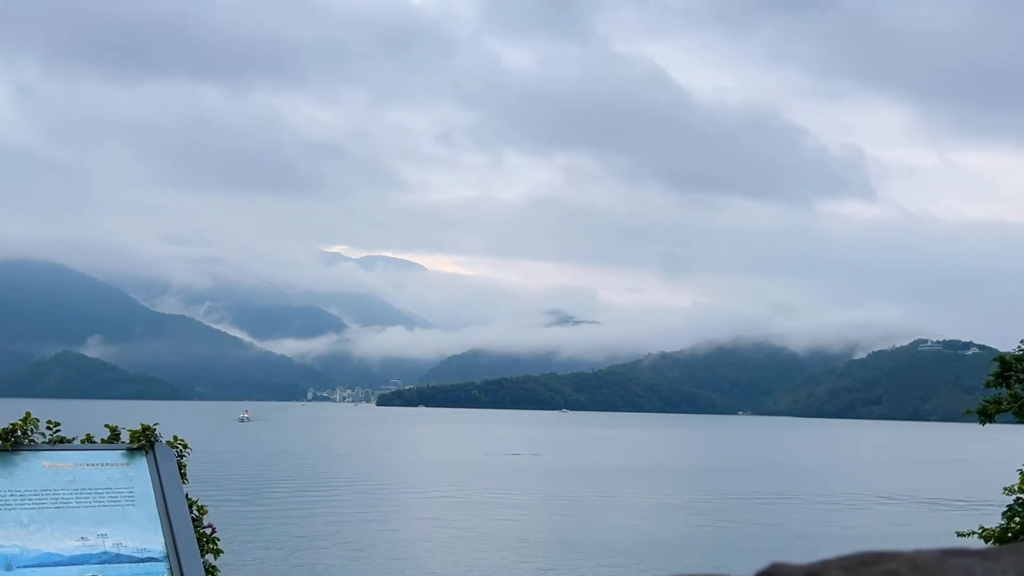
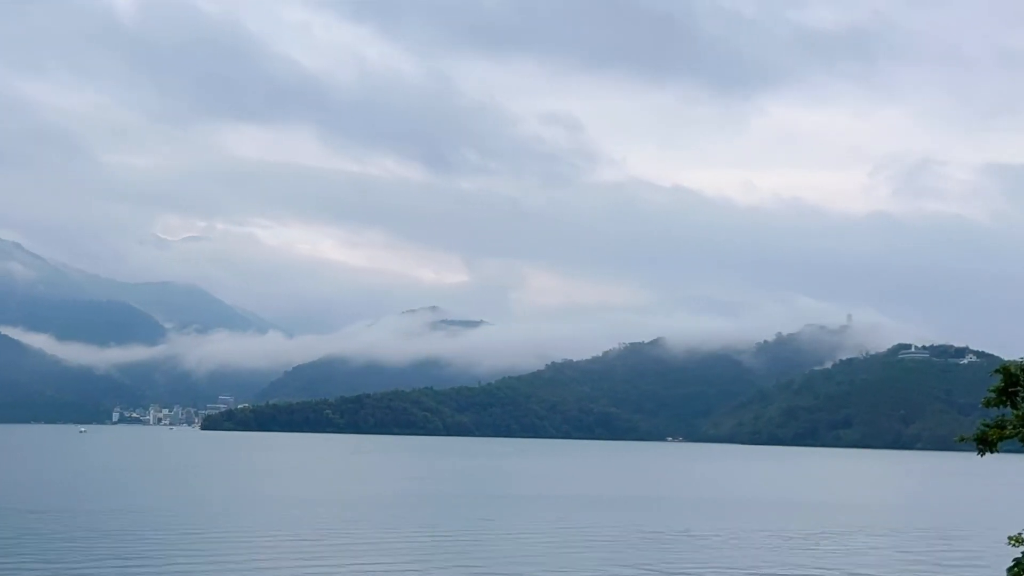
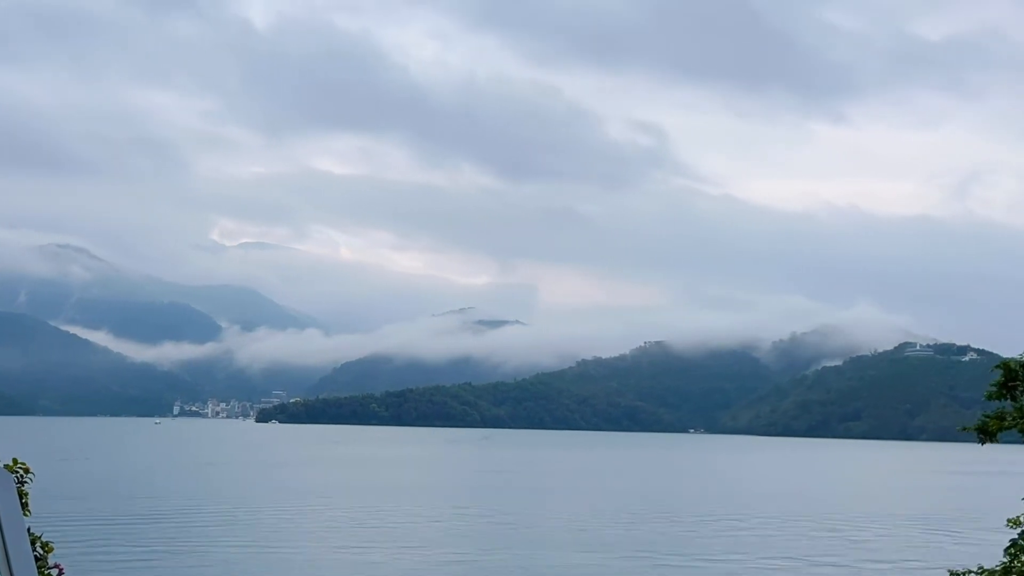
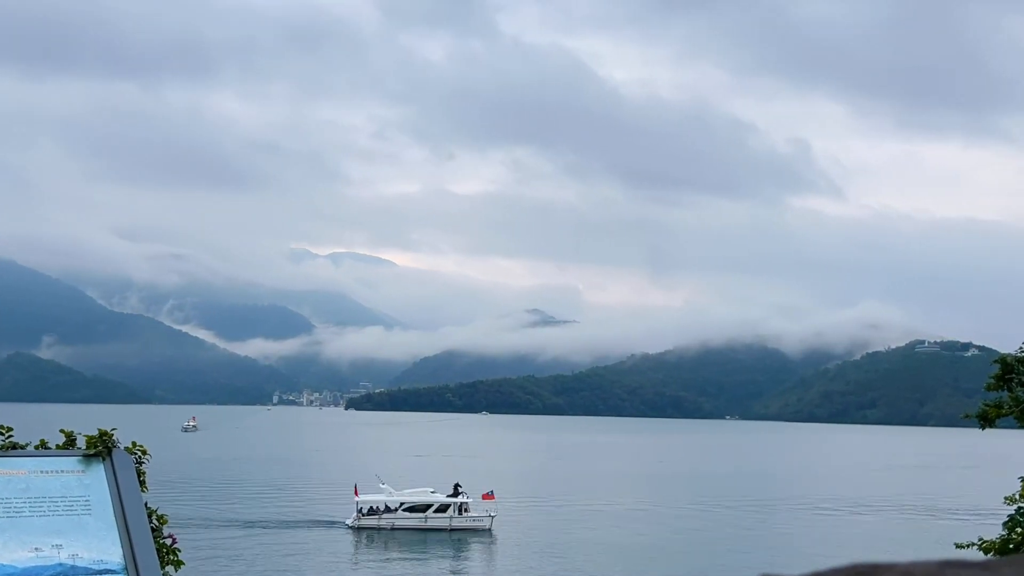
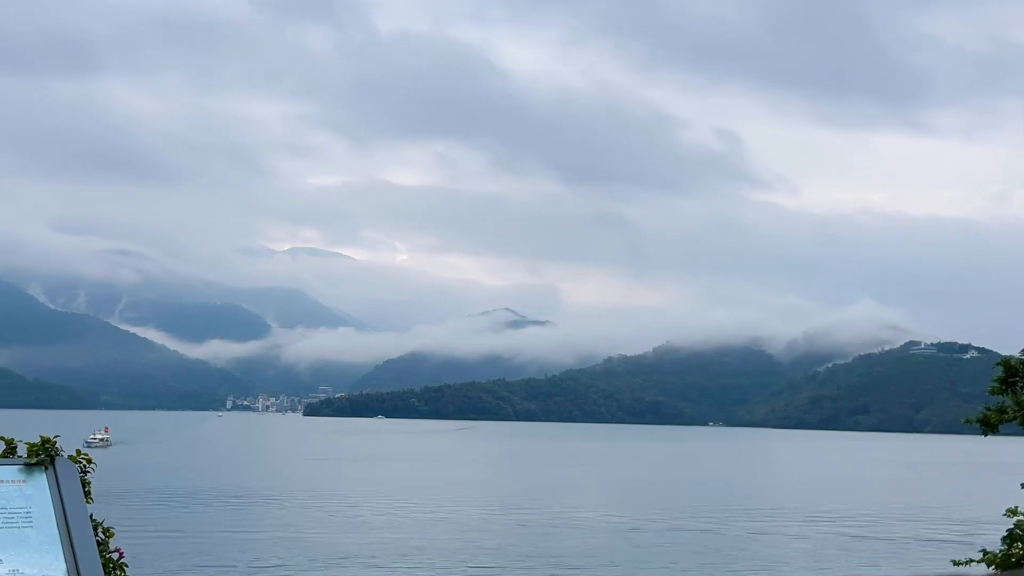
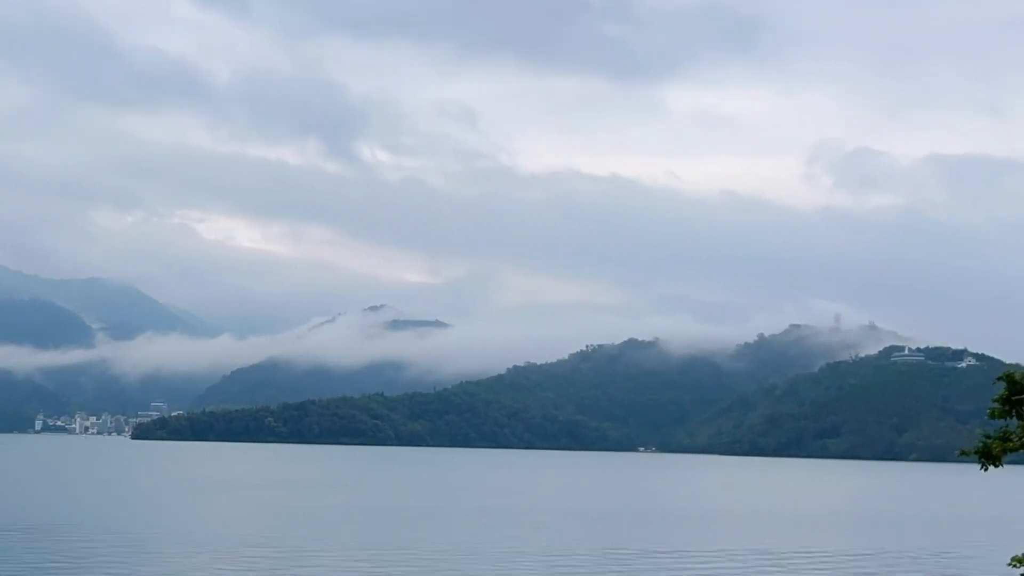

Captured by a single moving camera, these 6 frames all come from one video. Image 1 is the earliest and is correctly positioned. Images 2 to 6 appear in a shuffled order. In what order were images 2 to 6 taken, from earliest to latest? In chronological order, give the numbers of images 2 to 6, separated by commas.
4, 5, 3, 2, 6
